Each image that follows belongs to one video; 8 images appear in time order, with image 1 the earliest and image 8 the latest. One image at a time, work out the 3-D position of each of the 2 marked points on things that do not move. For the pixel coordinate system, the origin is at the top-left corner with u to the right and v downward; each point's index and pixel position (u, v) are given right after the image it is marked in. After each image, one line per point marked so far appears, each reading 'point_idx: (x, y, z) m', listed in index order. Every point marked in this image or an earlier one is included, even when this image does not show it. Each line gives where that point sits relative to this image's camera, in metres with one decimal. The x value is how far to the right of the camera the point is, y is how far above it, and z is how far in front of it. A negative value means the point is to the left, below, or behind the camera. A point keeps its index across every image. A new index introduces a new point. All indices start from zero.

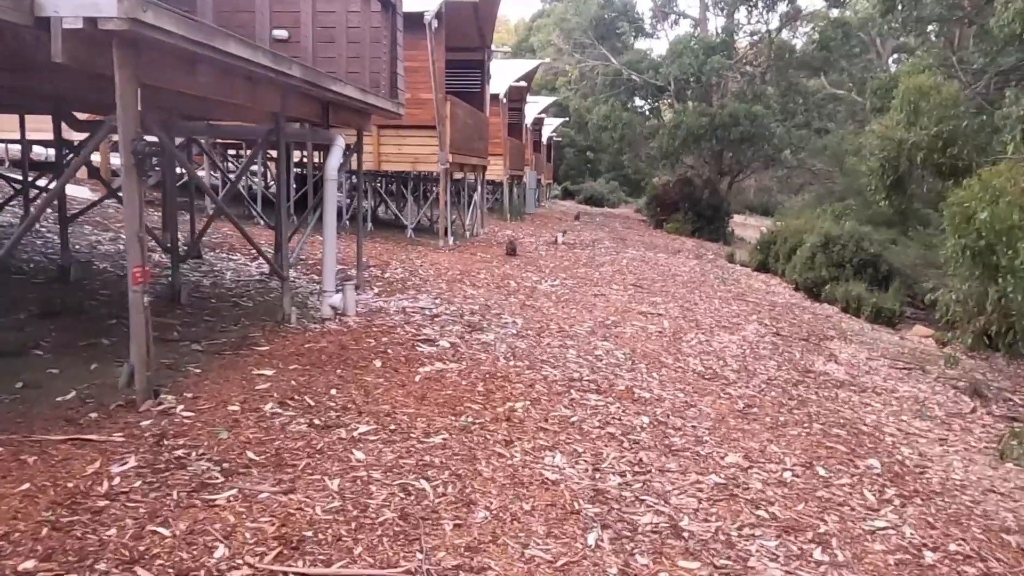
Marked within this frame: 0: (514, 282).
0: (0.0, +0.1, +11.0) m
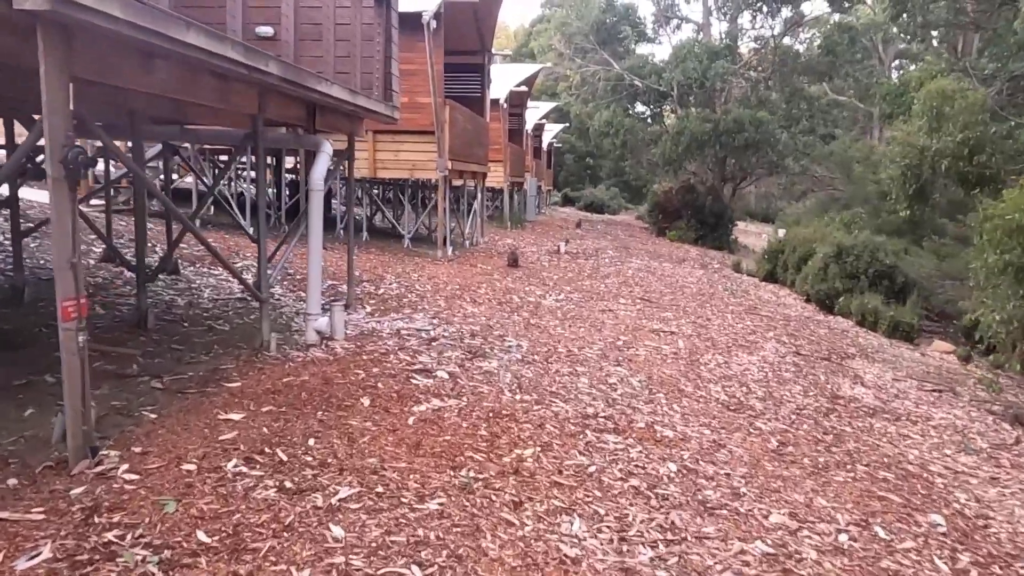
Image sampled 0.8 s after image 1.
0: (+0.1, -0.1, +10.4) m
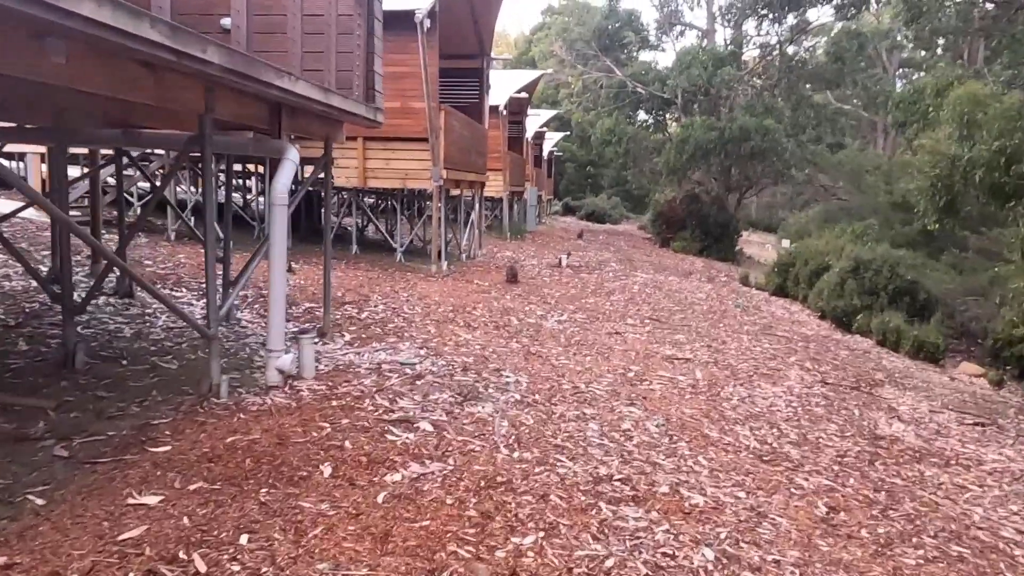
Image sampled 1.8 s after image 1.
0: (0.0, -0.4, +9.5) m
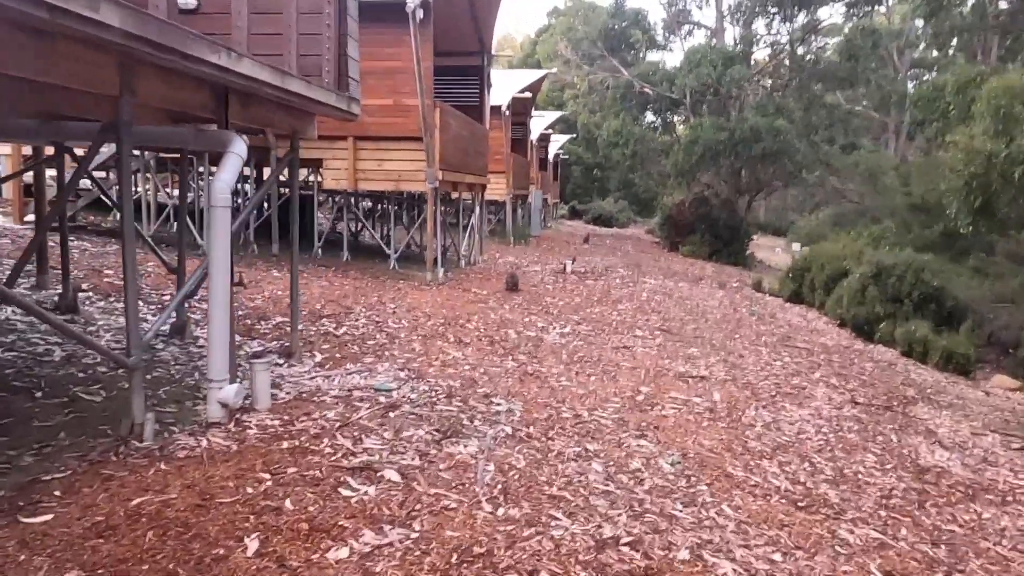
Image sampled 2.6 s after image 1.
0: (0.0, -0.5, +8.6) m
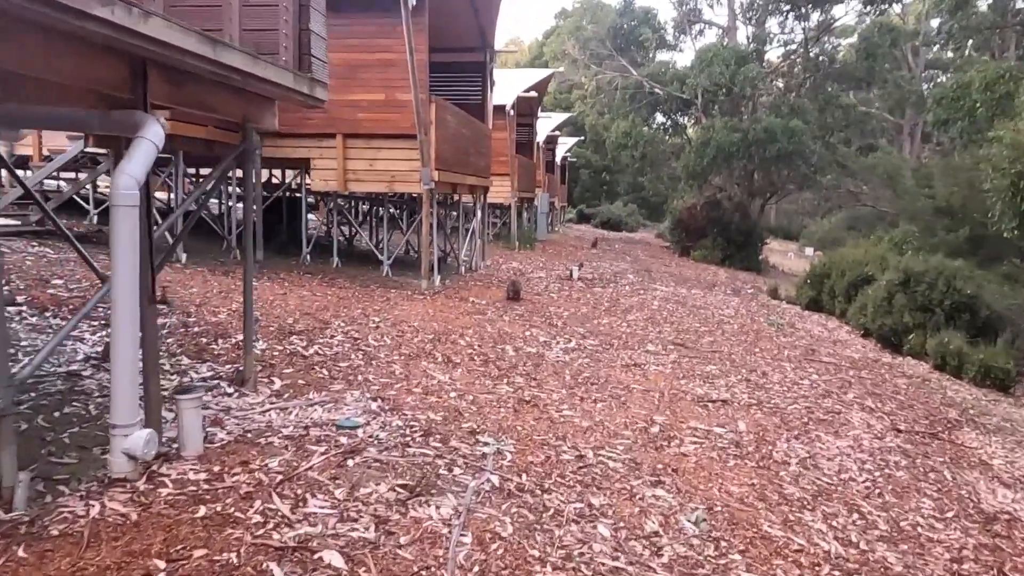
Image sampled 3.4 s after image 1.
0: (0.0, -0.6, +7.7) m
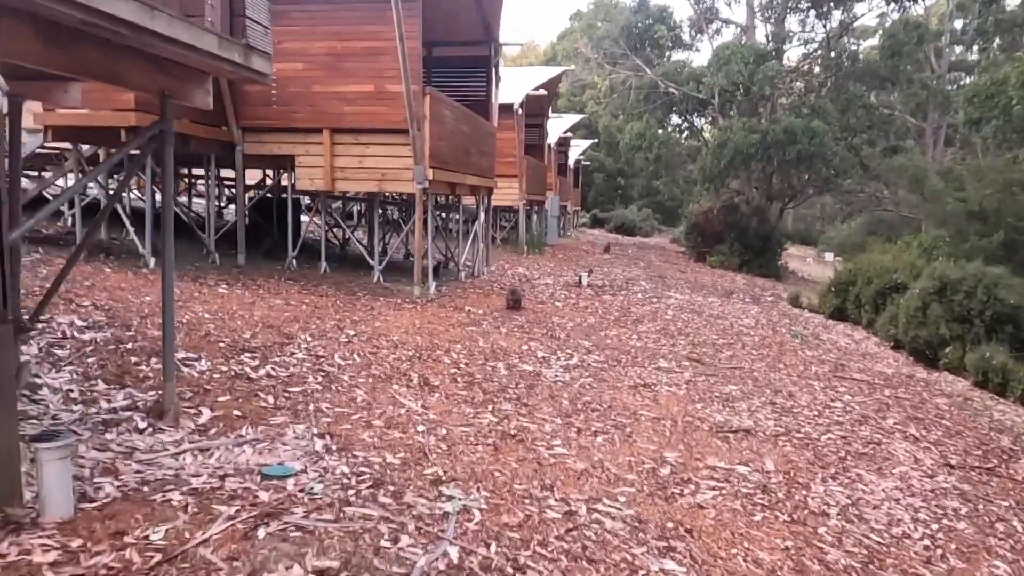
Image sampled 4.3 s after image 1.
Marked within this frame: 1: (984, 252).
0: (-0.1, -0.7, +6.8) m
1: (+11.0, +0.8, +17.4) m
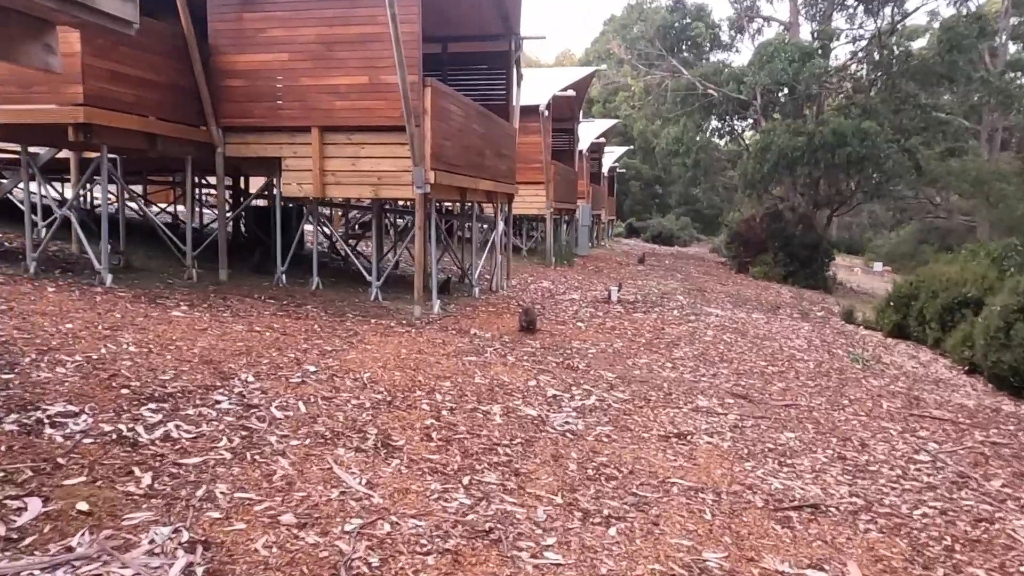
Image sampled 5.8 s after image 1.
0: (-0.1, -0.9, +5.4) m
1: (+11.5, +0.5, +15.5) m
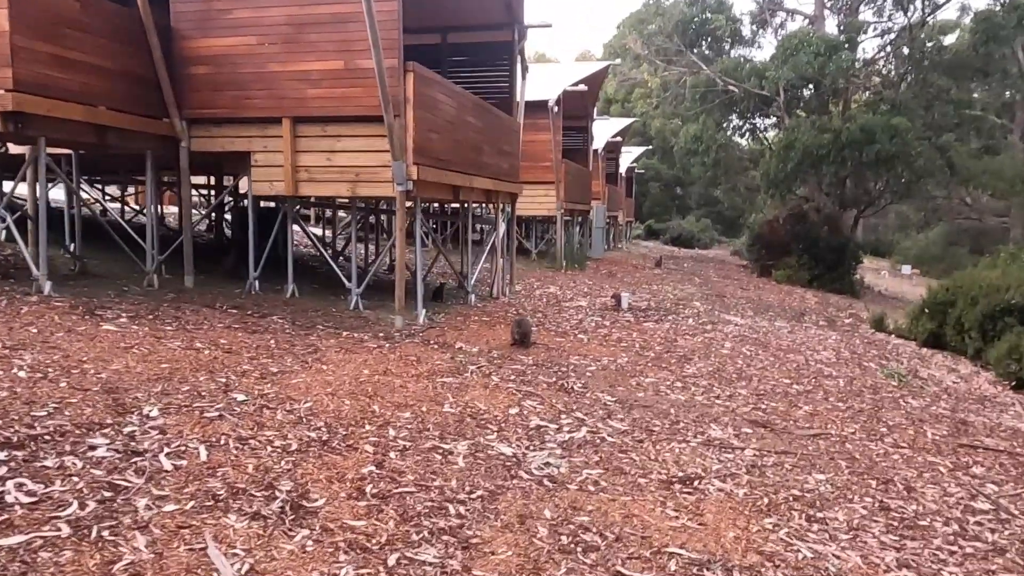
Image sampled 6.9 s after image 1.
0: (-0.3, -1.0, +4.4) m
1: (+11.5, +0.4, +14.2) m
